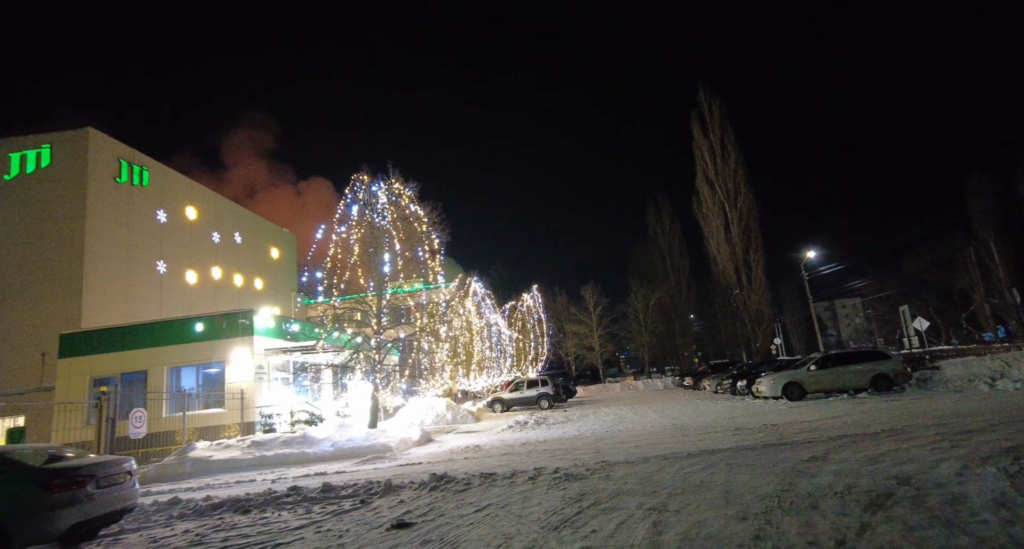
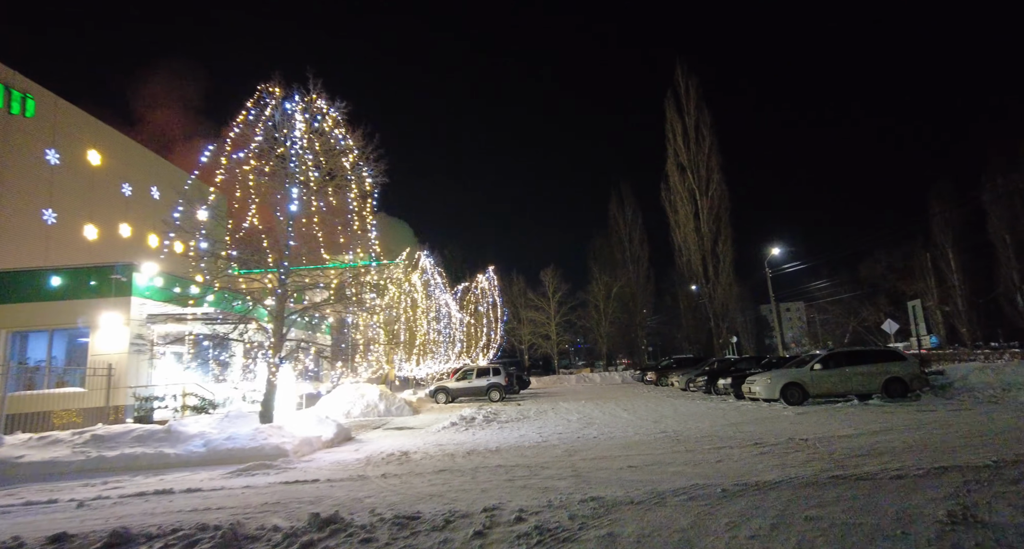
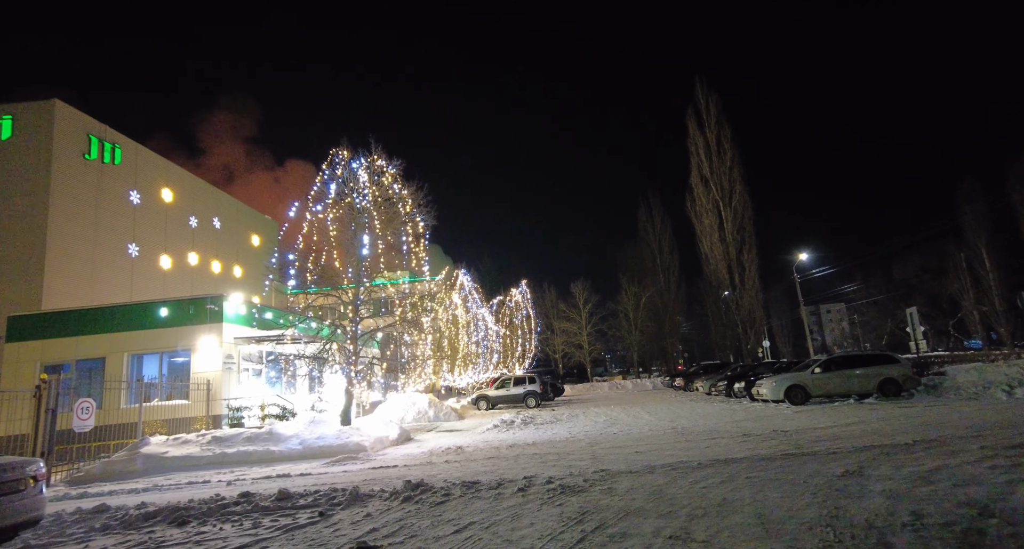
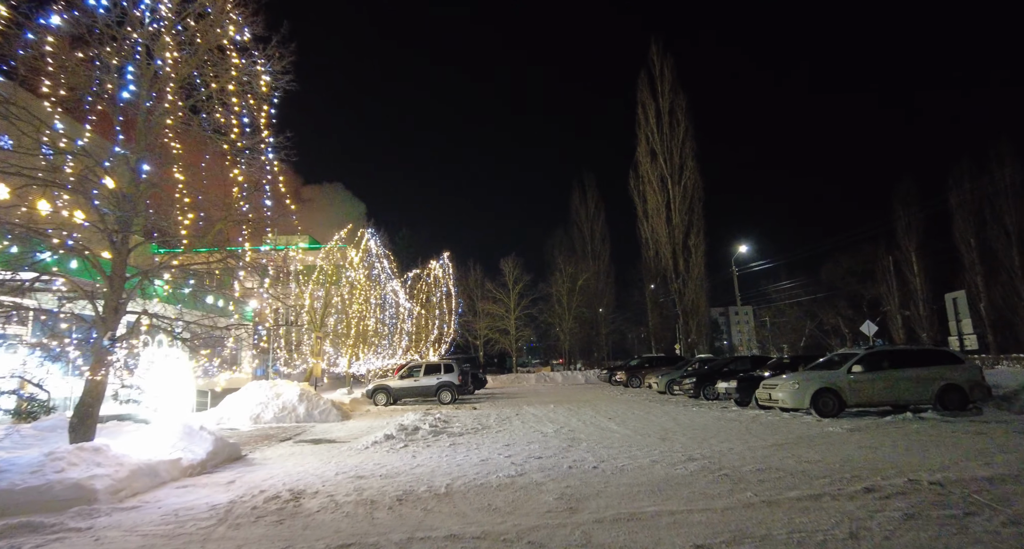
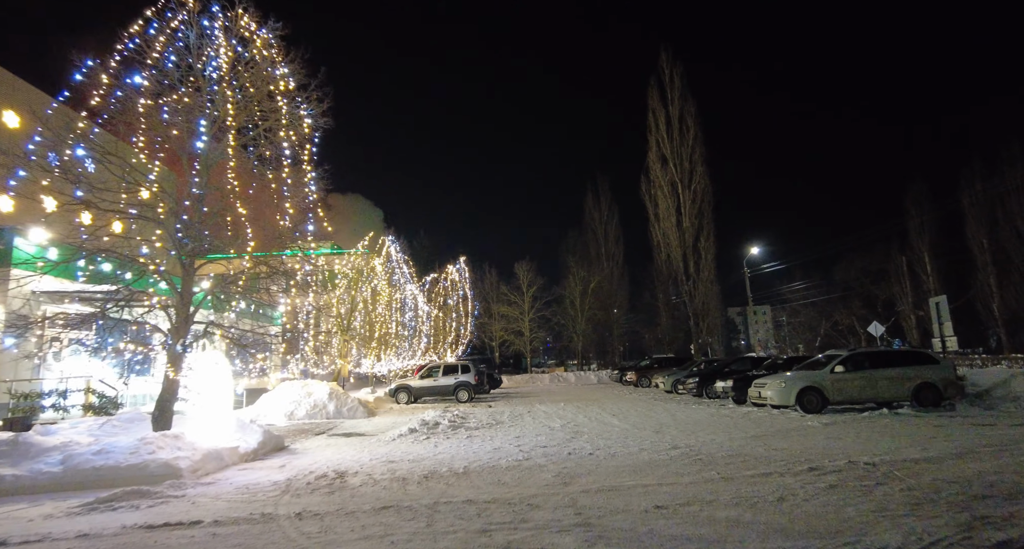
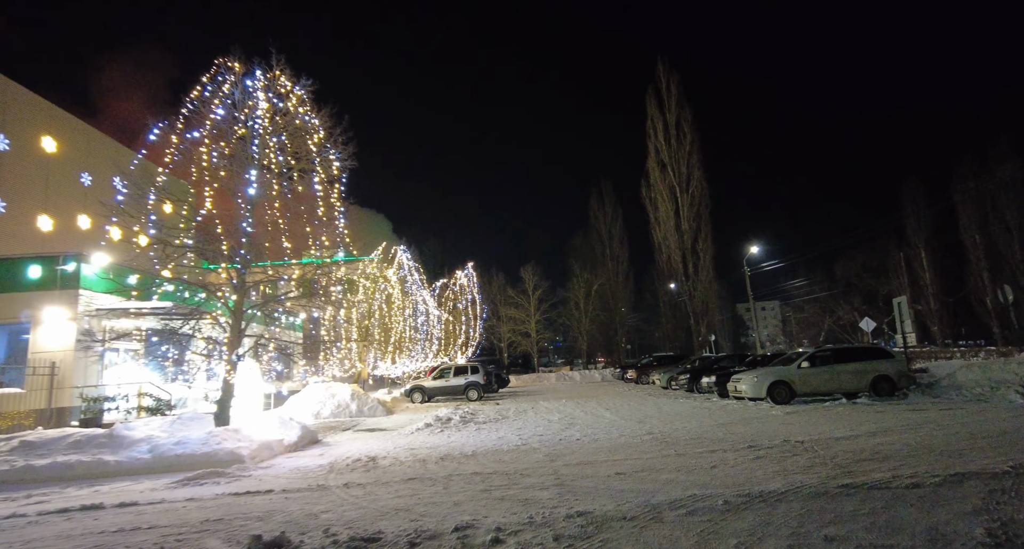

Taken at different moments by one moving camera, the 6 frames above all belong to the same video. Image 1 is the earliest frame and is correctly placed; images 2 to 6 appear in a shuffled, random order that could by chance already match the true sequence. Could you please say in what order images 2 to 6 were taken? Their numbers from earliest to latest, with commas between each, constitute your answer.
3, 2, 6, 5, 4
